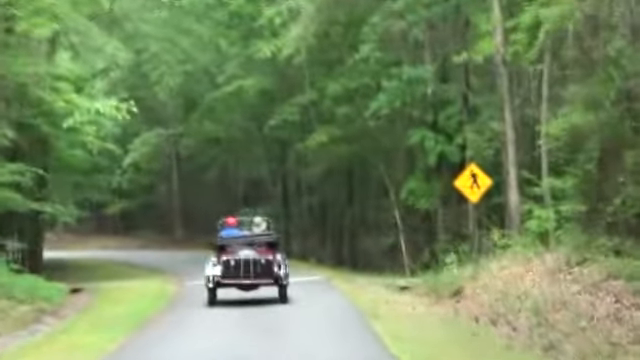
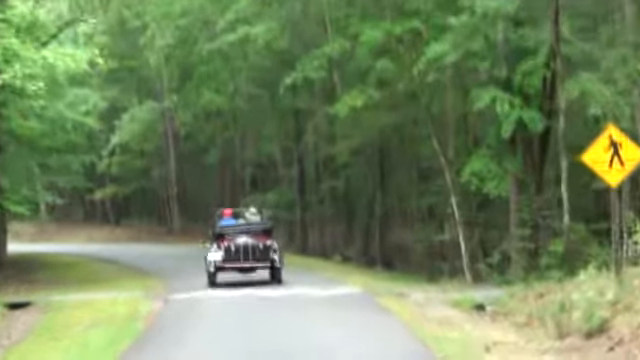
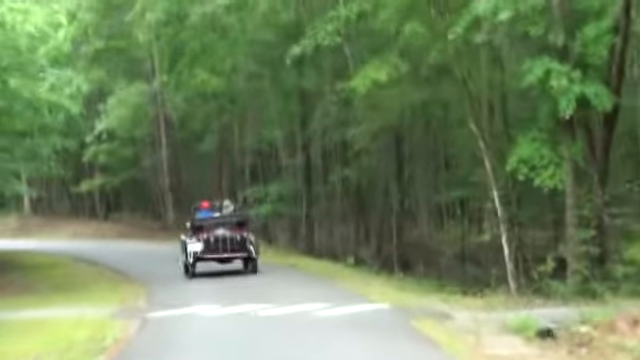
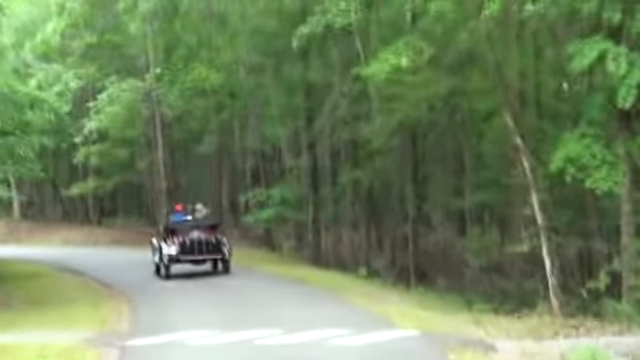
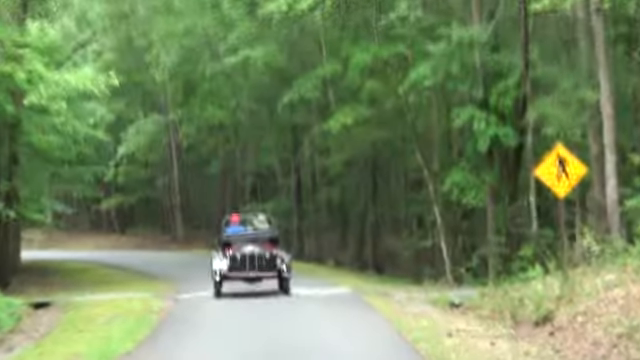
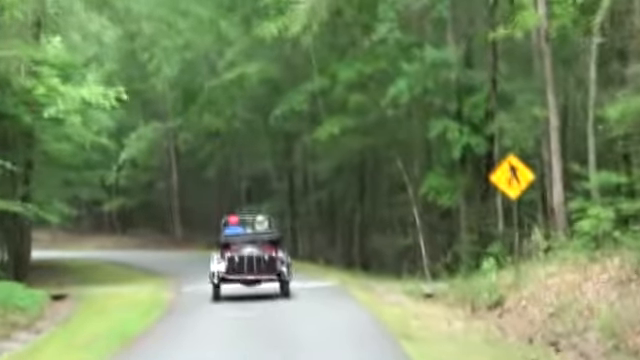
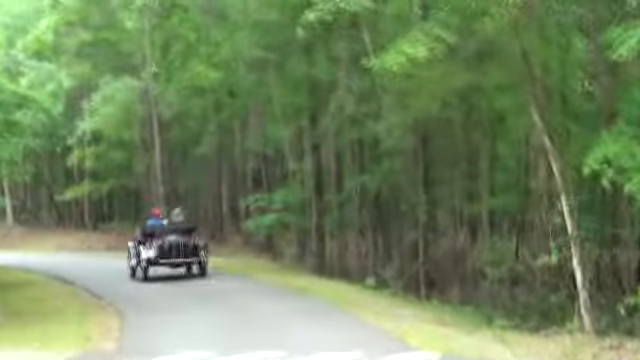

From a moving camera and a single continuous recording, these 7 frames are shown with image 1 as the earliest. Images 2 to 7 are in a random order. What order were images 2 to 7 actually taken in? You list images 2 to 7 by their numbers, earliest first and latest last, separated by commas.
6, 5, 2, 3, 4, 7
